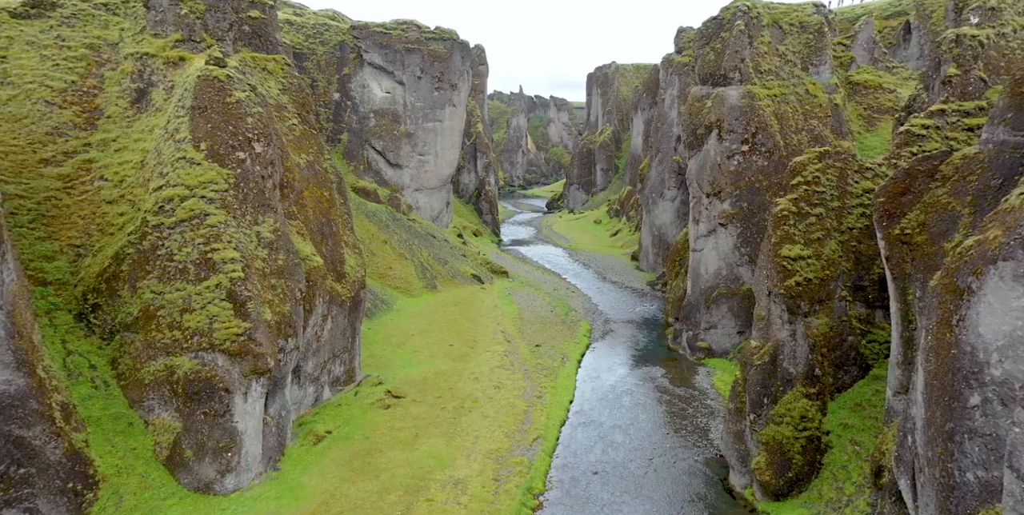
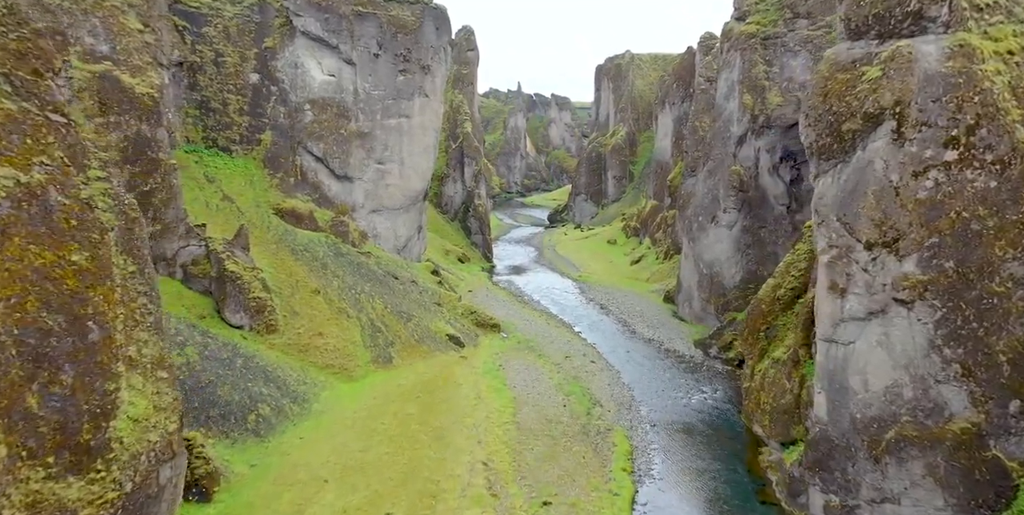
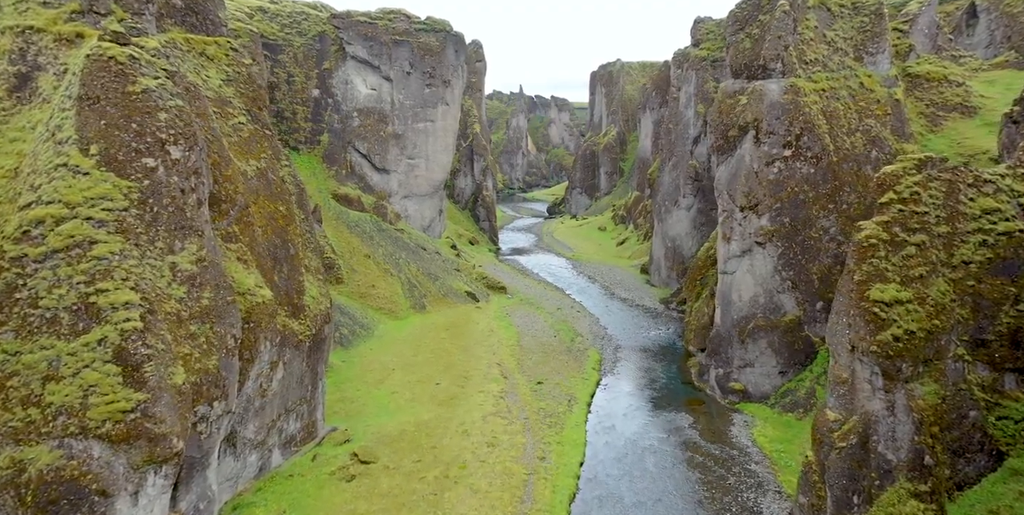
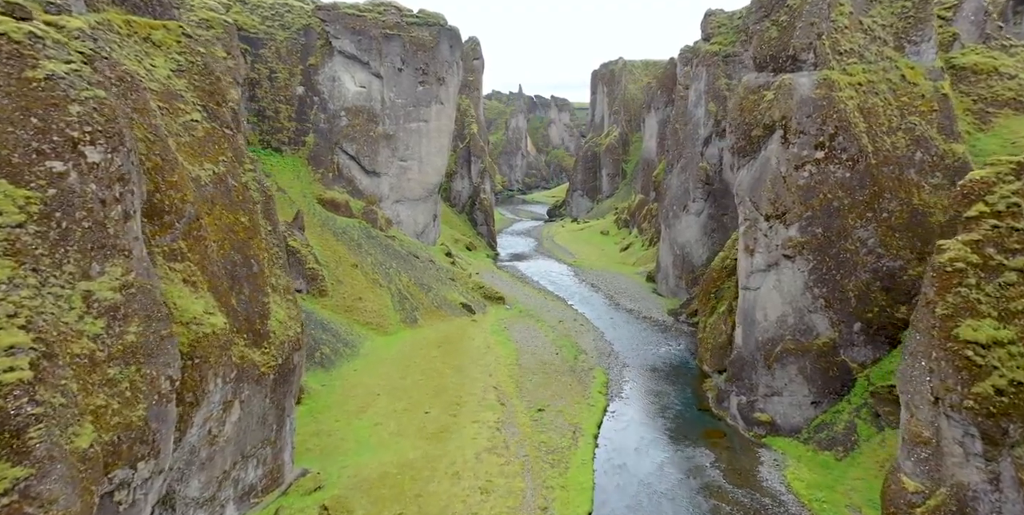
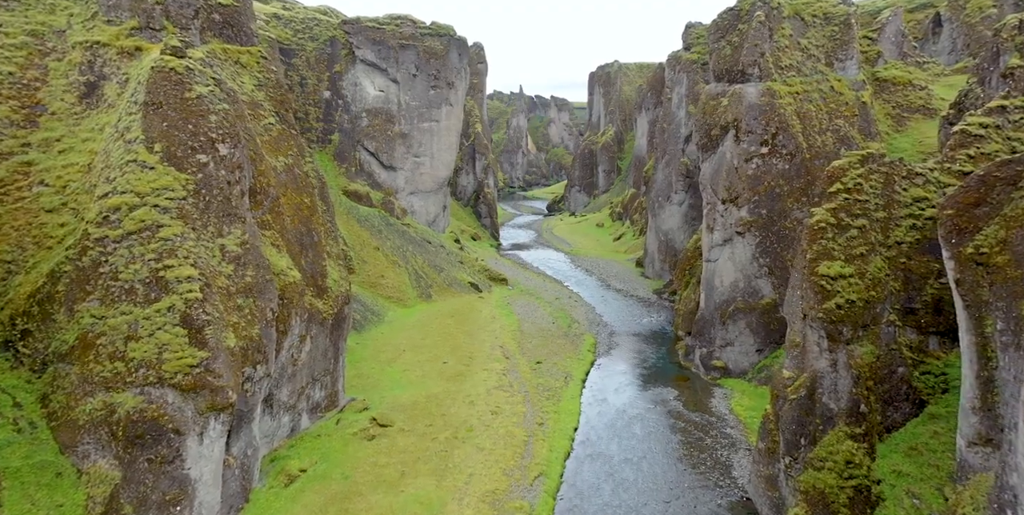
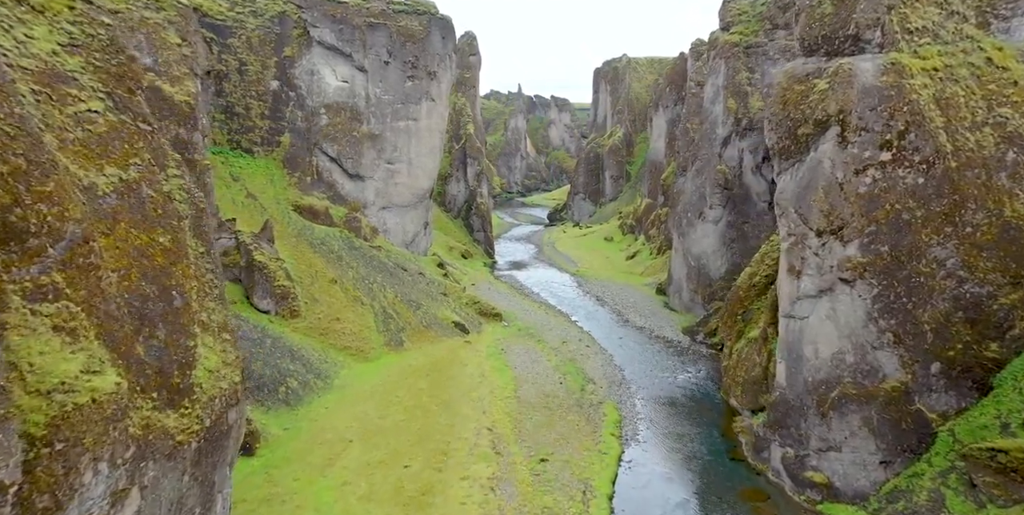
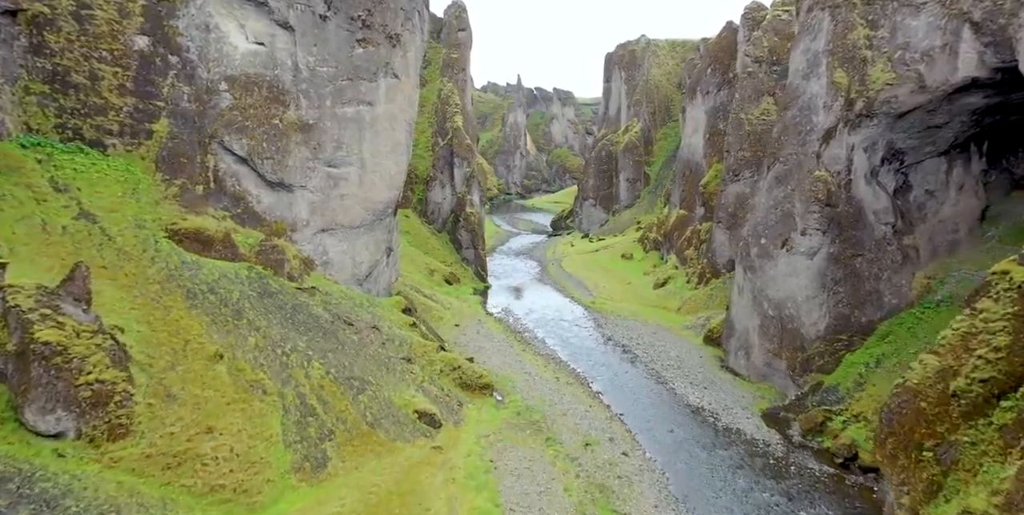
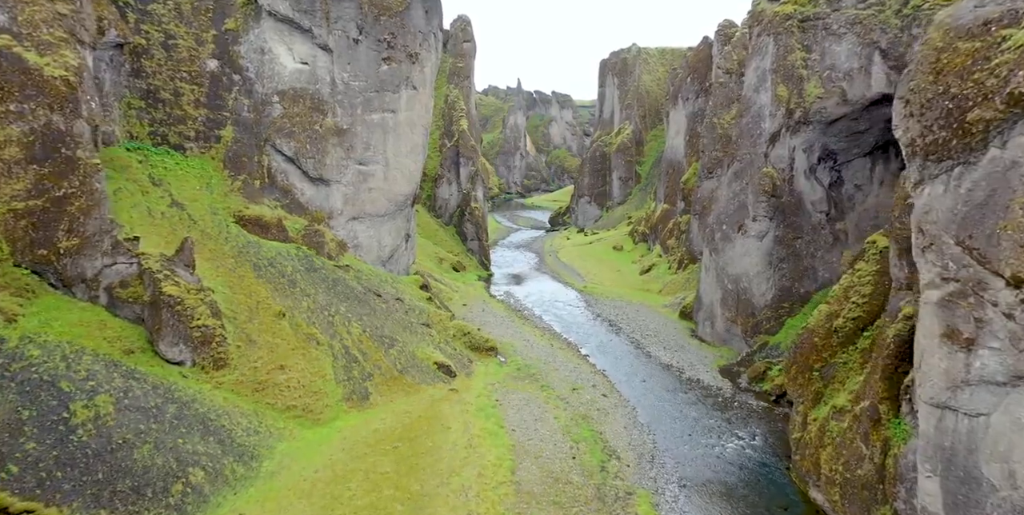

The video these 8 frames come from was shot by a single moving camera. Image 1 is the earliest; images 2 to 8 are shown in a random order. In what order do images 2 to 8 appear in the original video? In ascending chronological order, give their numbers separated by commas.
5, 3, 4, 6, 2, 8, 7
